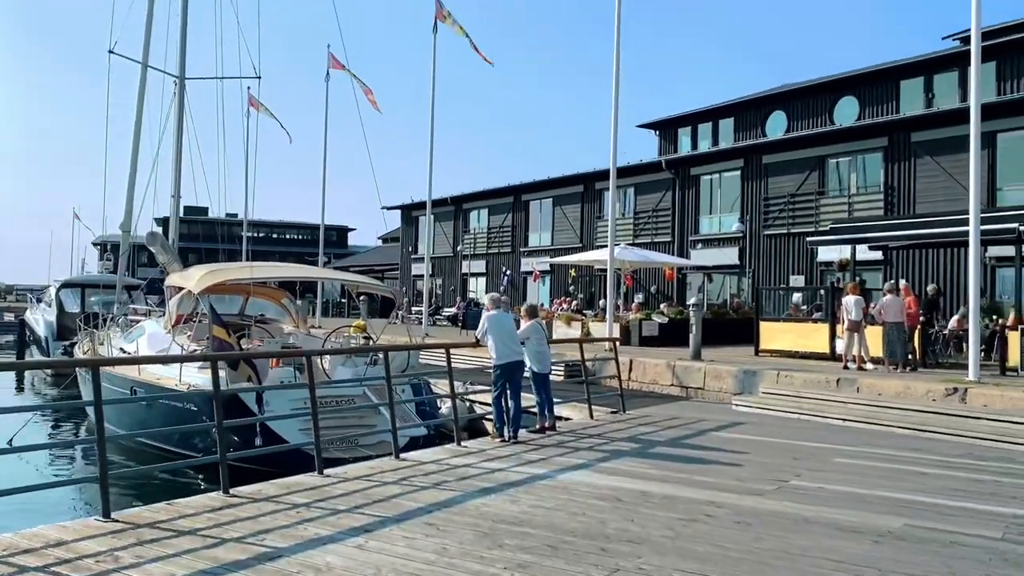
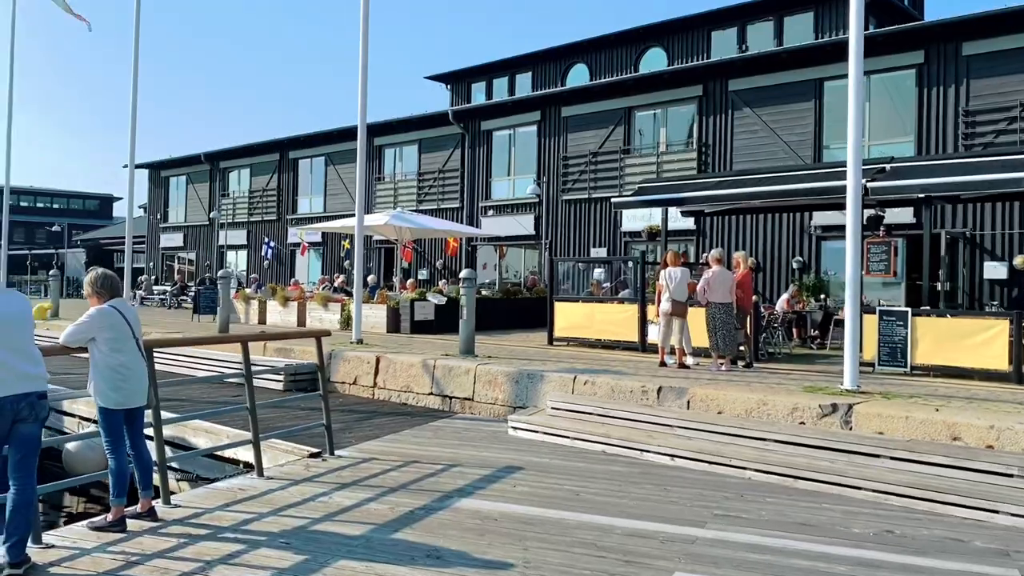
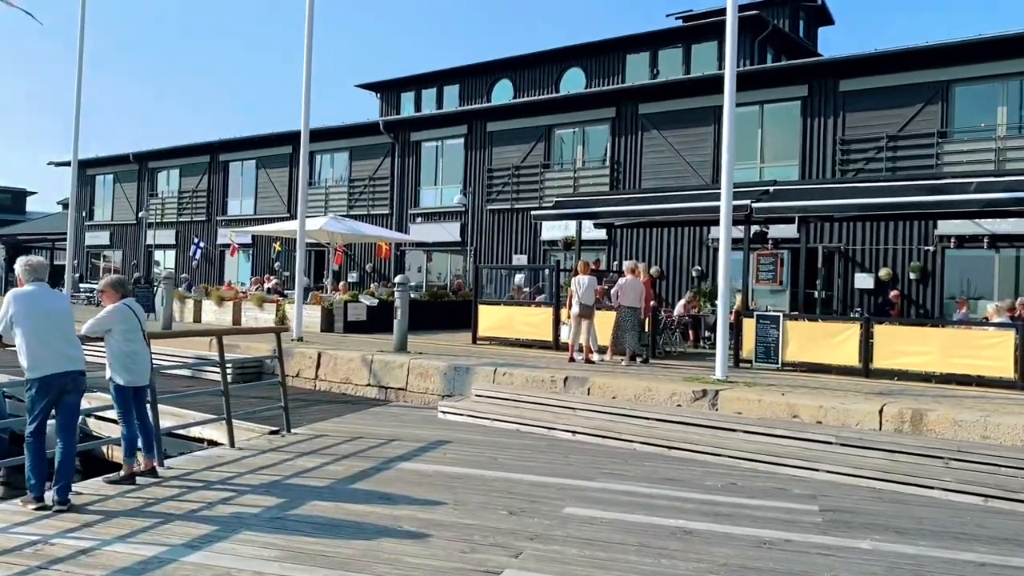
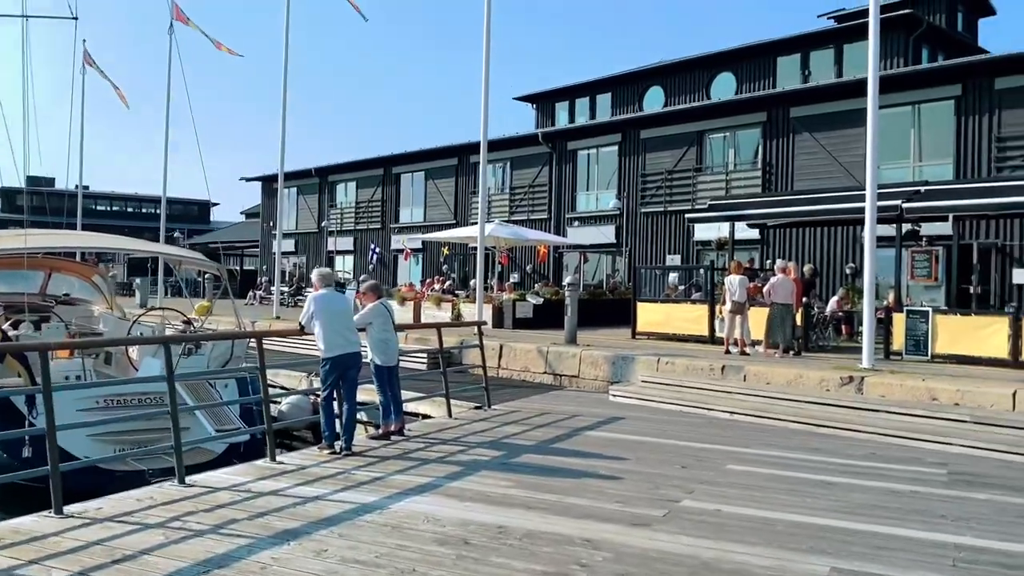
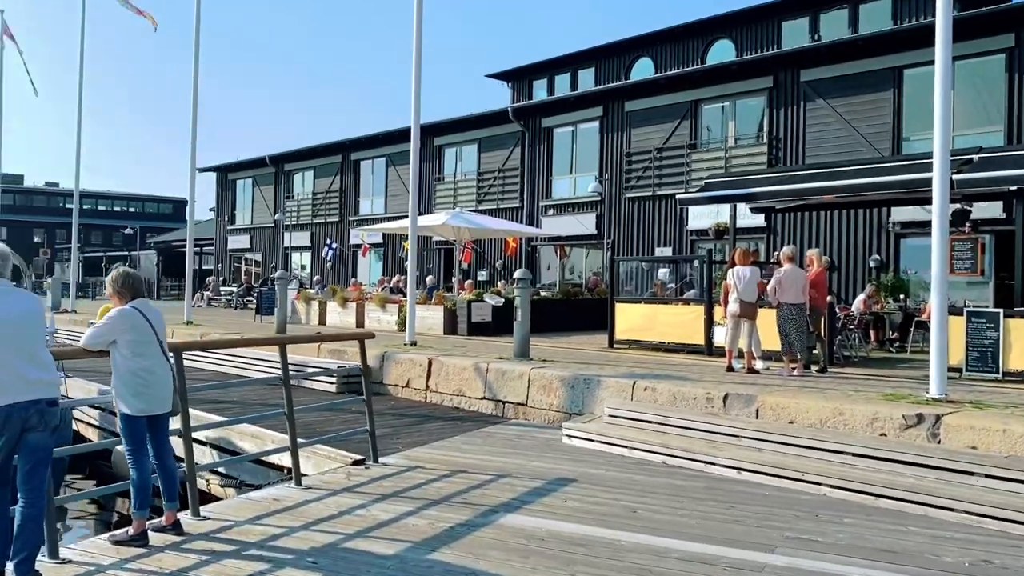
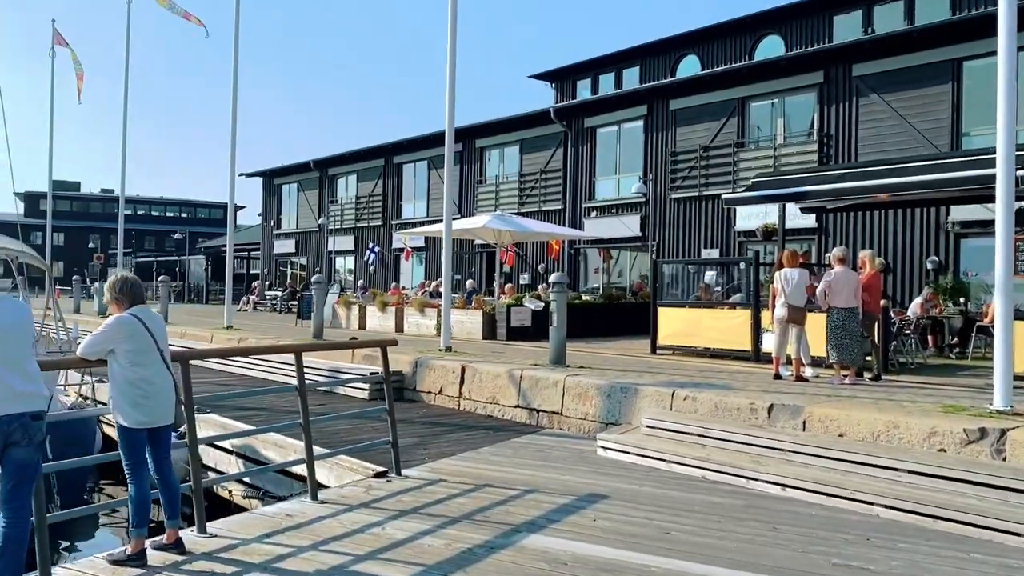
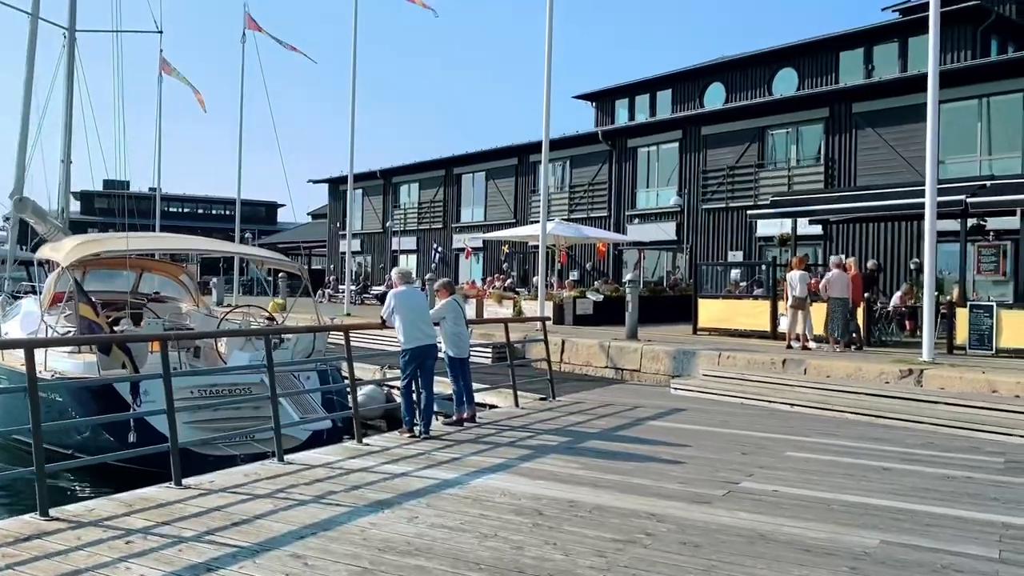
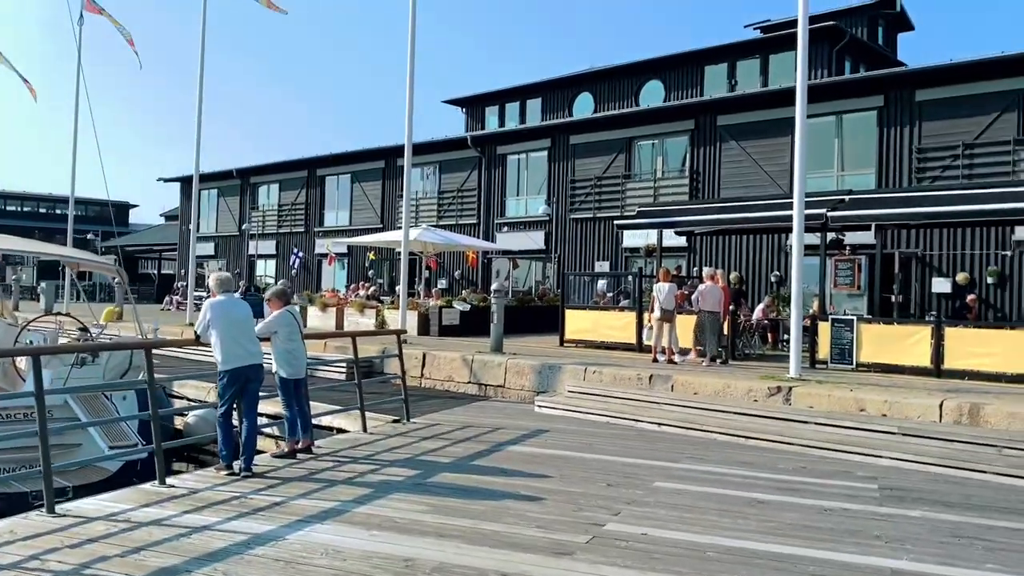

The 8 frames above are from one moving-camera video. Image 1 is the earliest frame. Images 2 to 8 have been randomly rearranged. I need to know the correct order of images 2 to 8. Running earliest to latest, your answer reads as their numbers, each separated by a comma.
7, 4, 8, 3, 2, 5, 6
